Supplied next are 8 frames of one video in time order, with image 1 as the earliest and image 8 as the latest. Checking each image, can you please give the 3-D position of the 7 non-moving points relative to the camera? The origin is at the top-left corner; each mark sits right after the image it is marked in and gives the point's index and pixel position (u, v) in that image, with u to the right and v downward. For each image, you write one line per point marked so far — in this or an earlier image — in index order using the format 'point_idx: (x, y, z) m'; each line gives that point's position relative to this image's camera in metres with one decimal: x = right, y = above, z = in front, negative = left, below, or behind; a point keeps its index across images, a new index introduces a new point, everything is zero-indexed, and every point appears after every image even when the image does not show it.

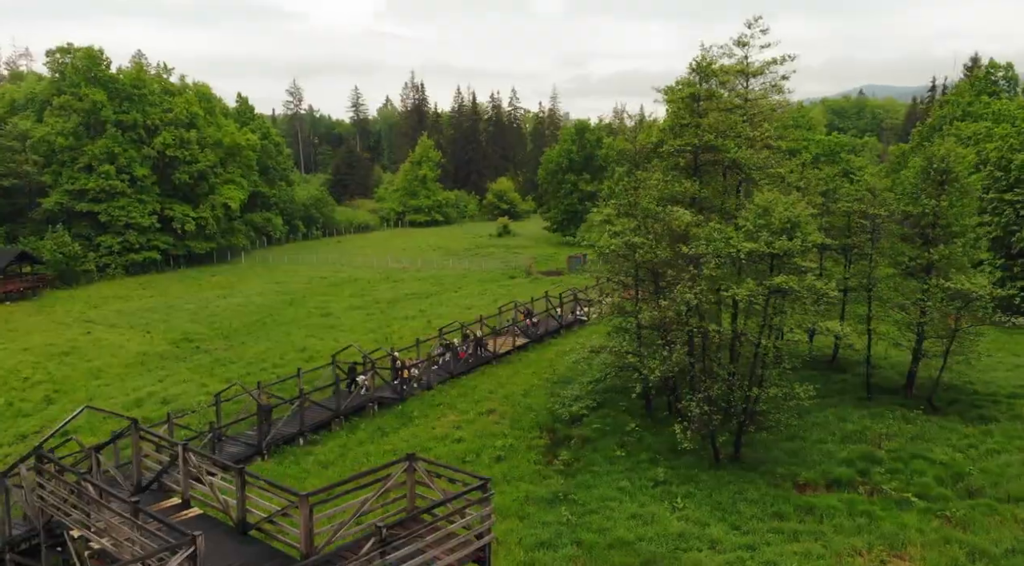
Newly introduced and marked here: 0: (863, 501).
0: (+7.9, -4.9, +18.0) m
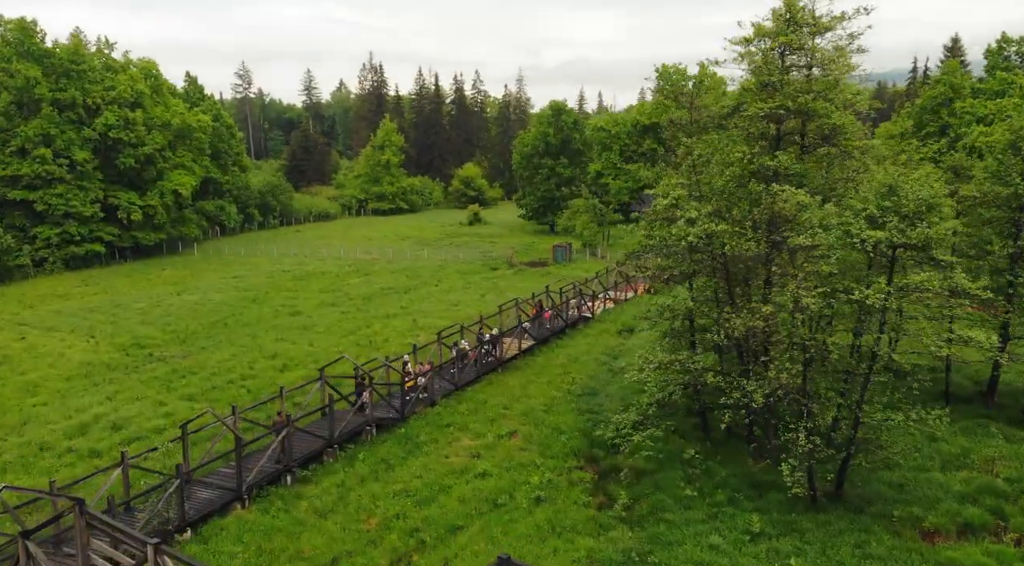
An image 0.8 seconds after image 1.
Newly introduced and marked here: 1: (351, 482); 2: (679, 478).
0: (+9.1, -4.9, +14.4) m
1: (-3.9, -4.8, +19.1) m
2: (+3.7, -4.4, +17.8) m
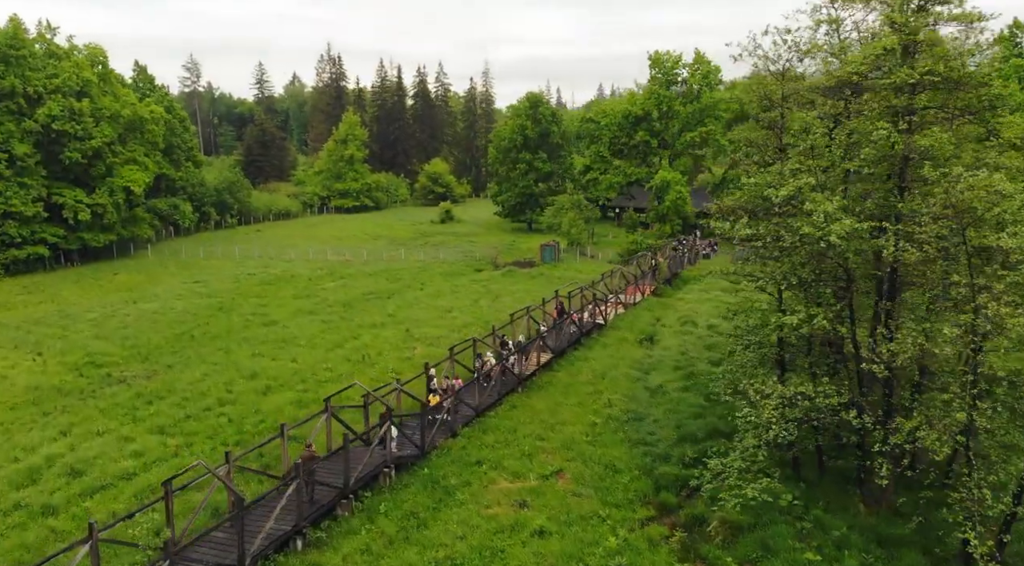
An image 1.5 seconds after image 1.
0: (+10.6, -5.1, +11.5) m
1: (-2.6, -5.1, +15.4) m
2: (+5.1, -4.6, +14.6) m
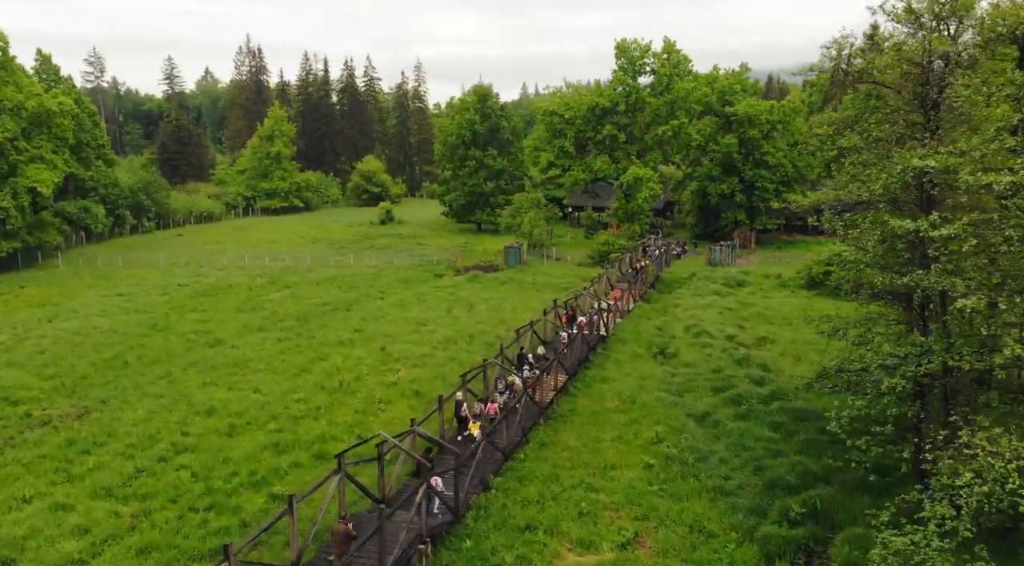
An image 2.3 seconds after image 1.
0: (+12.5, -5.3, +8.9) m
1: (-1.0, -5.6, +11.5) m
2: (+6.7, -4.9, +11.4) m
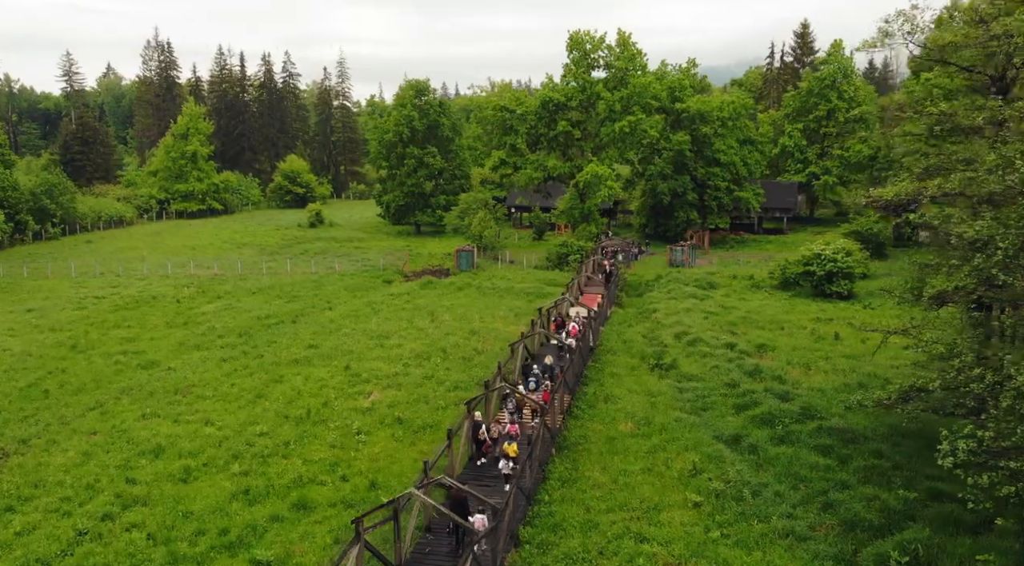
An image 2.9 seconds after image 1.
0: (+14.0, -5.4, +7.6) m
1: (+0.3, -5.9, +8.9) m
2: (+7.9, -5.1, +9.6) m
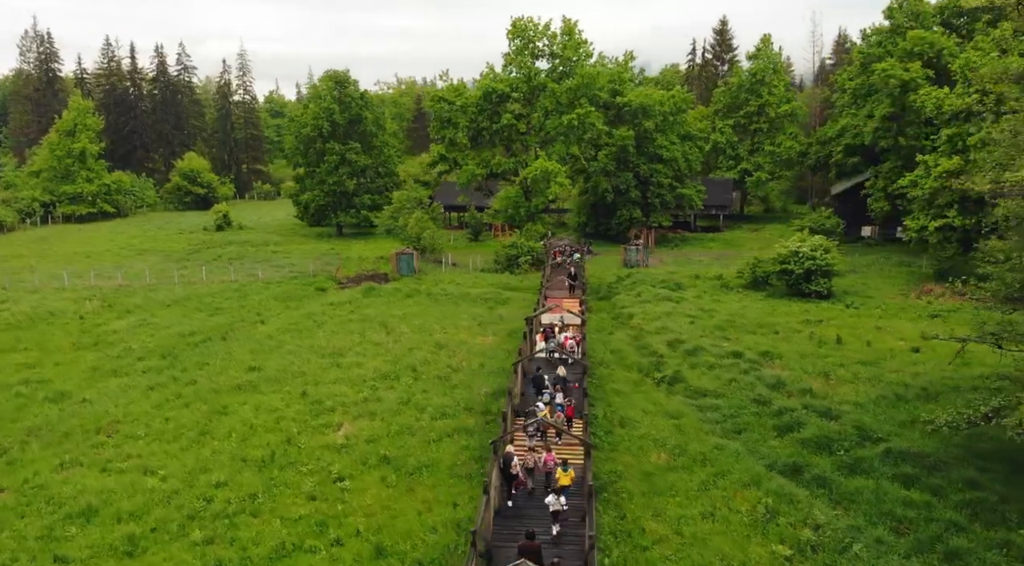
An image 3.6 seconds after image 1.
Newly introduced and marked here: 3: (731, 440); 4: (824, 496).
0: (+15.9, -5.3, +6.3) m
1: (+2.1, -6.2, +6.0) m
2: (+9.6, -5.2, +7.5) m
3: (+5.0, -3.7, +18.4) m
4: (+6.0, -4.2, +15.1) m
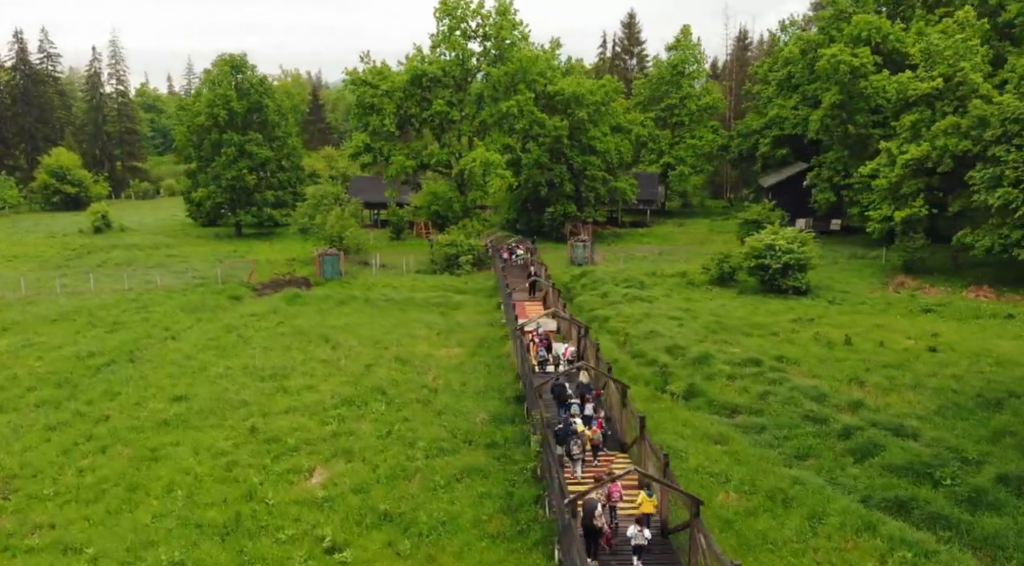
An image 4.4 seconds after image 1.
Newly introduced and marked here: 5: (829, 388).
0: (+18.1, -5.1, +5.2) m
1: (+4.5, -6.3, +3.0) m
2: (+11.7, -5.2, +5.5) m
3: (+5.7, -3.7, +15.6) m
4: (+7.1, -4.2, +12.6) m
5: (+7.9, -2.6, +19.9) m
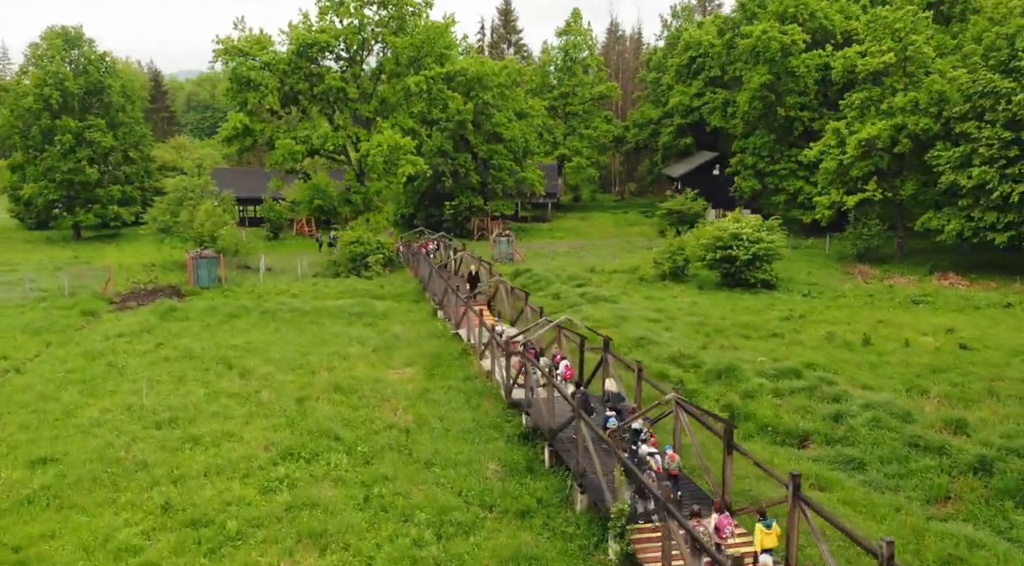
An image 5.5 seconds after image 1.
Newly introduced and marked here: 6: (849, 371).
0: (+20.9, -4.7, +3.9) m
1: (+8.0, -6.3, -0.7) m
2: (+14.5, -4.9, +3.2) m
3: (+6.7, -3.6, +12.0) m
4: (+8.7, -4.1, +9.2) m
5: (+8.1, -2.5, +16.6) m
6: (+8.0, -2.2, +18.9) m
